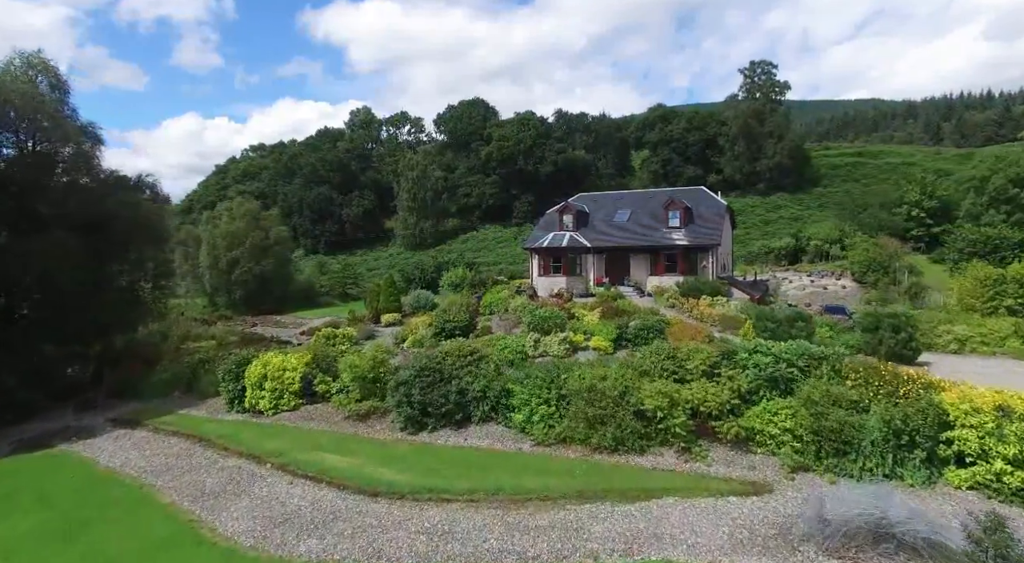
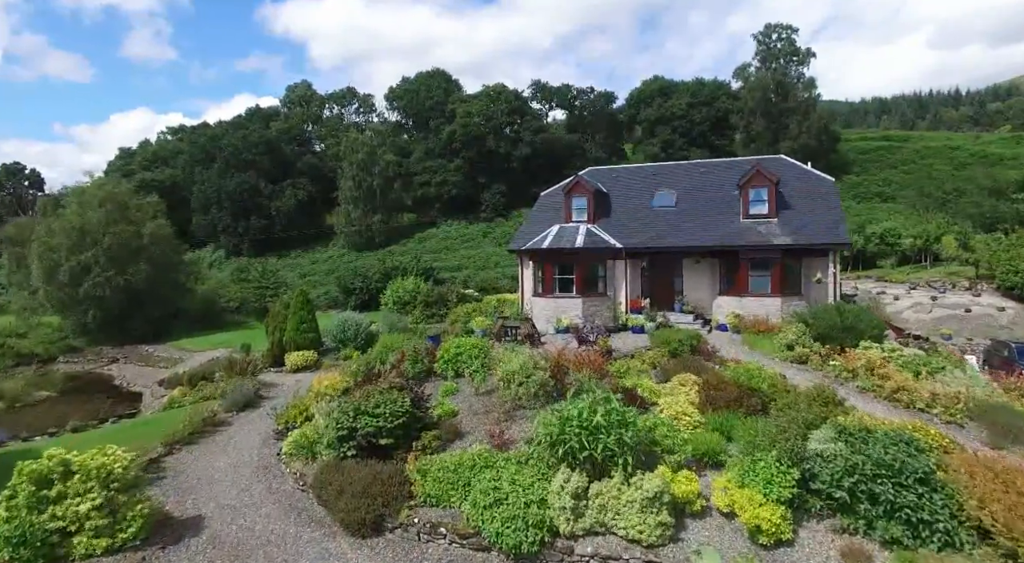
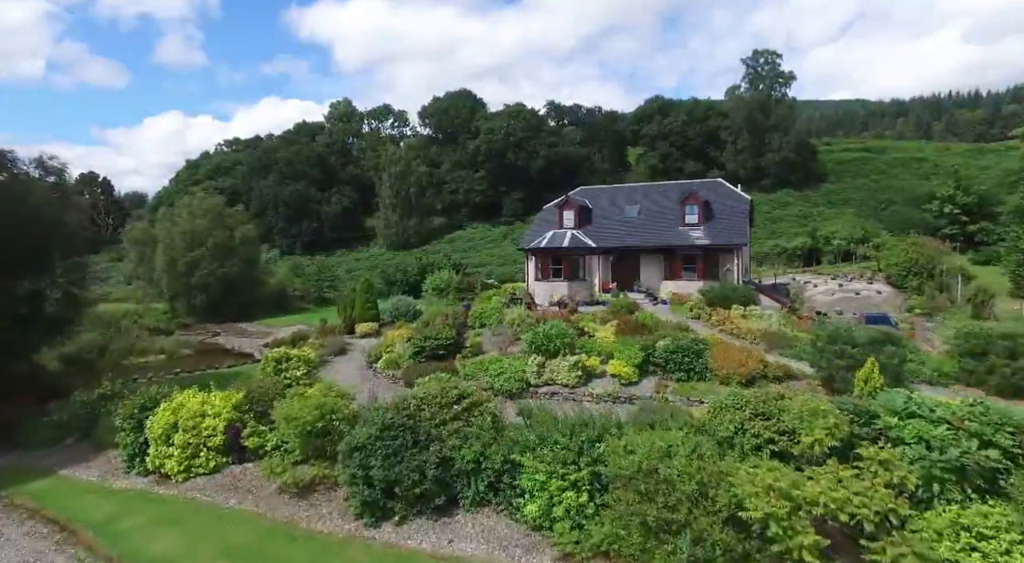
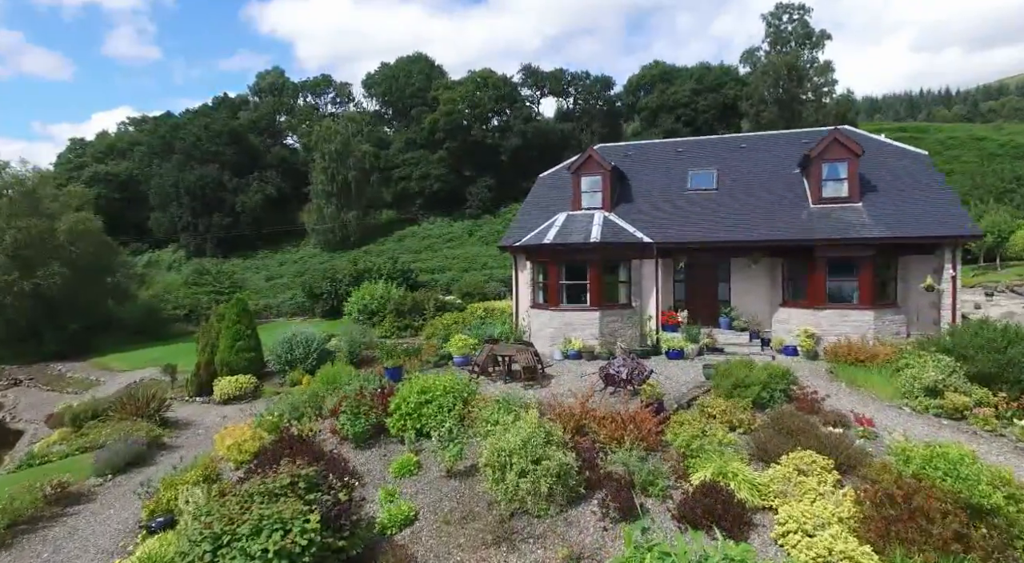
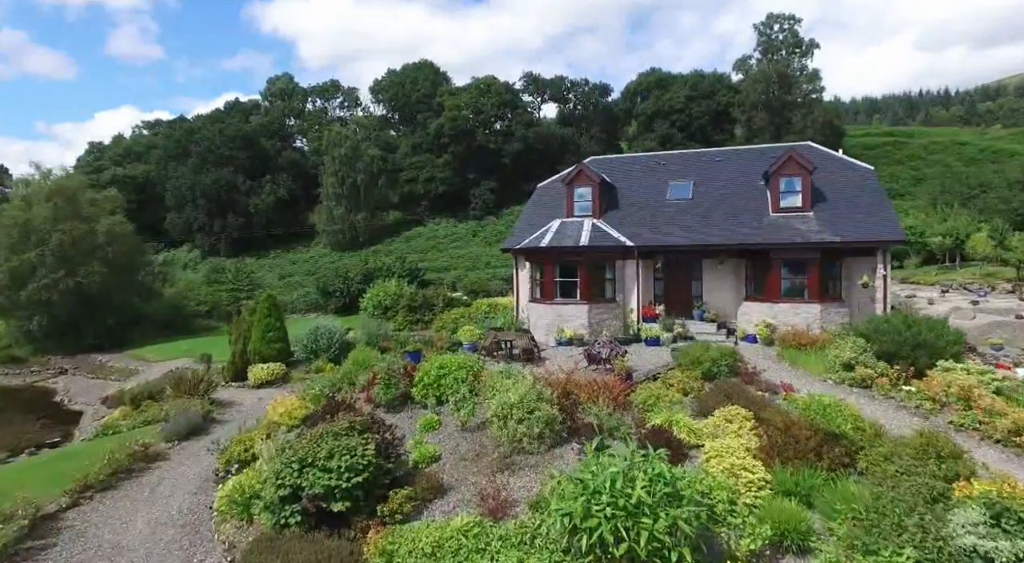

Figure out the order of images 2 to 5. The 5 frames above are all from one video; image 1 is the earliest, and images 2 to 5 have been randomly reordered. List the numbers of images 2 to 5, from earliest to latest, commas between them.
3, 2, 5, 4
